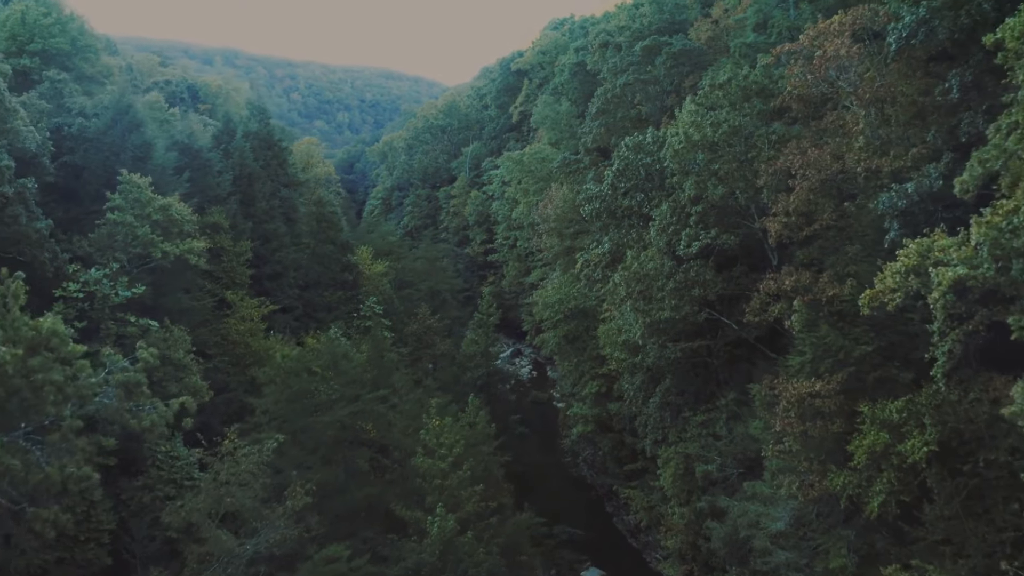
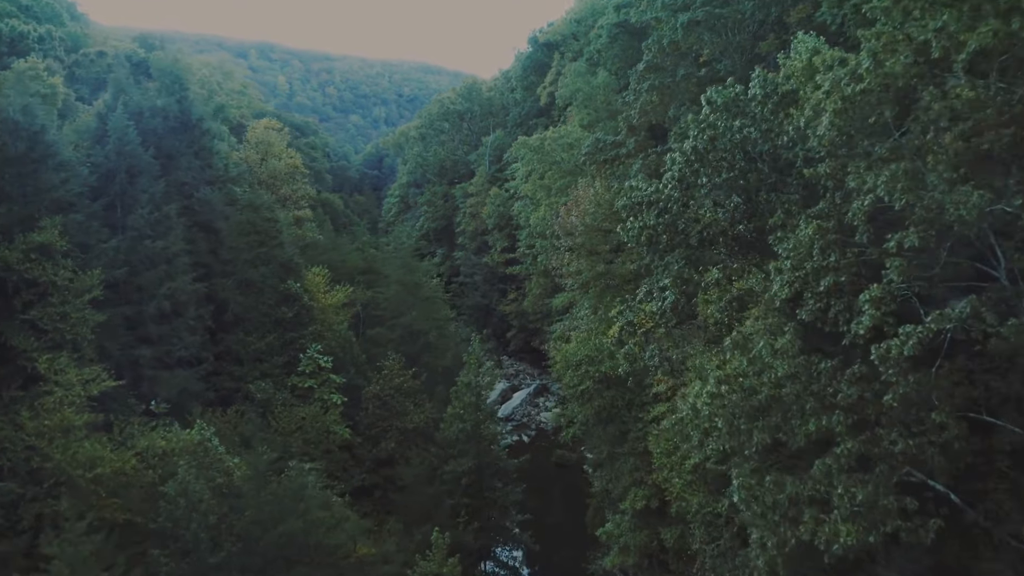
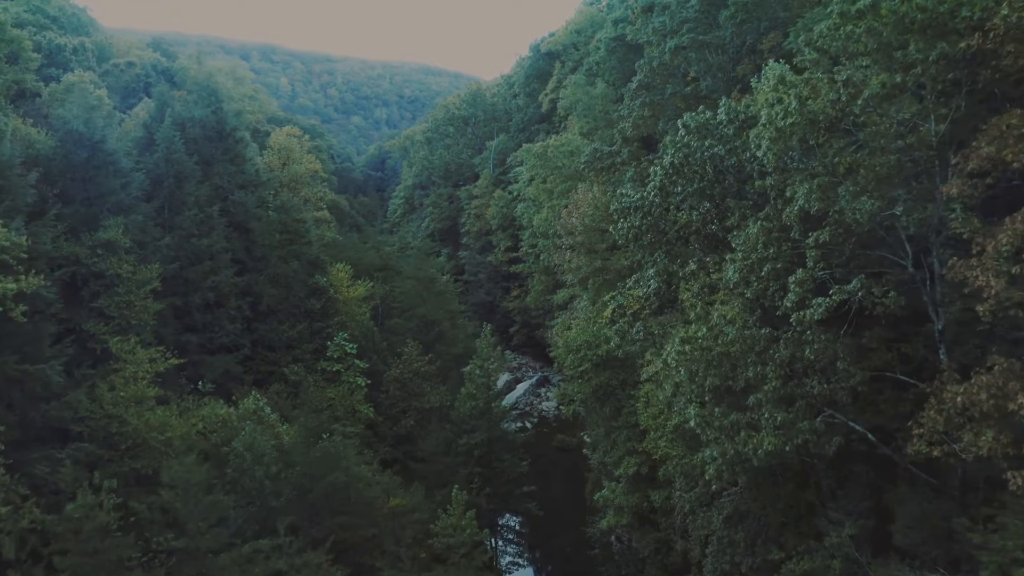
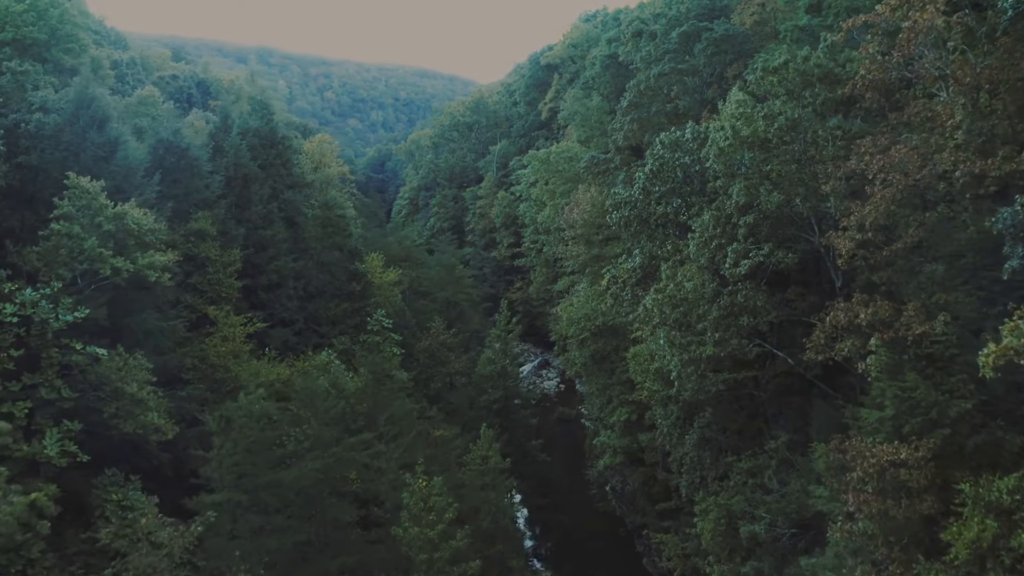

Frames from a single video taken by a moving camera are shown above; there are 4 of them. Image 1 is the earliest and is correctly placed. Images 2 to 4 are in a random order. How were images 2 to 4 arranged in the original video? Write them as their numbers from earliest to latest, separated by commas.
4, 3, 2
